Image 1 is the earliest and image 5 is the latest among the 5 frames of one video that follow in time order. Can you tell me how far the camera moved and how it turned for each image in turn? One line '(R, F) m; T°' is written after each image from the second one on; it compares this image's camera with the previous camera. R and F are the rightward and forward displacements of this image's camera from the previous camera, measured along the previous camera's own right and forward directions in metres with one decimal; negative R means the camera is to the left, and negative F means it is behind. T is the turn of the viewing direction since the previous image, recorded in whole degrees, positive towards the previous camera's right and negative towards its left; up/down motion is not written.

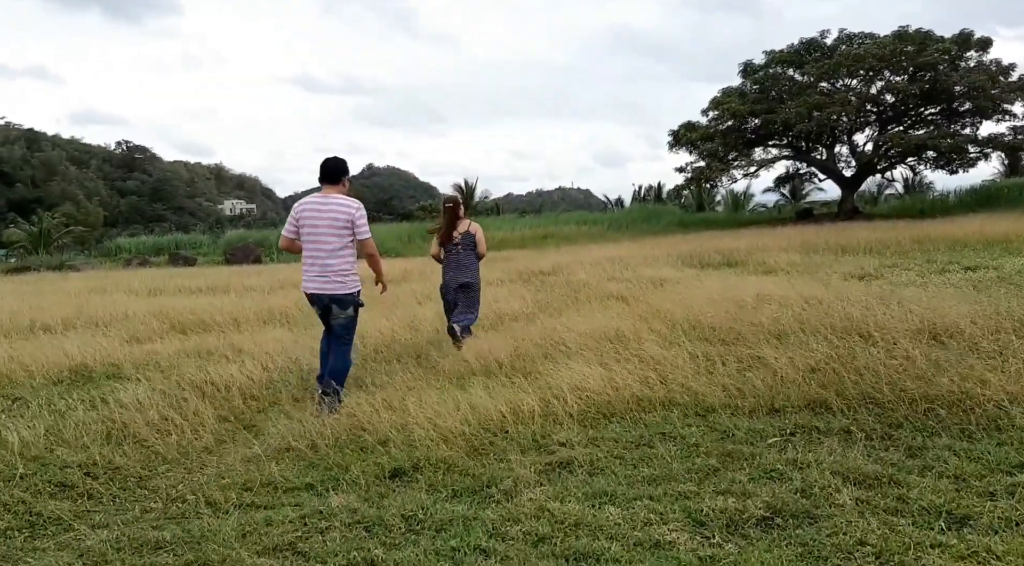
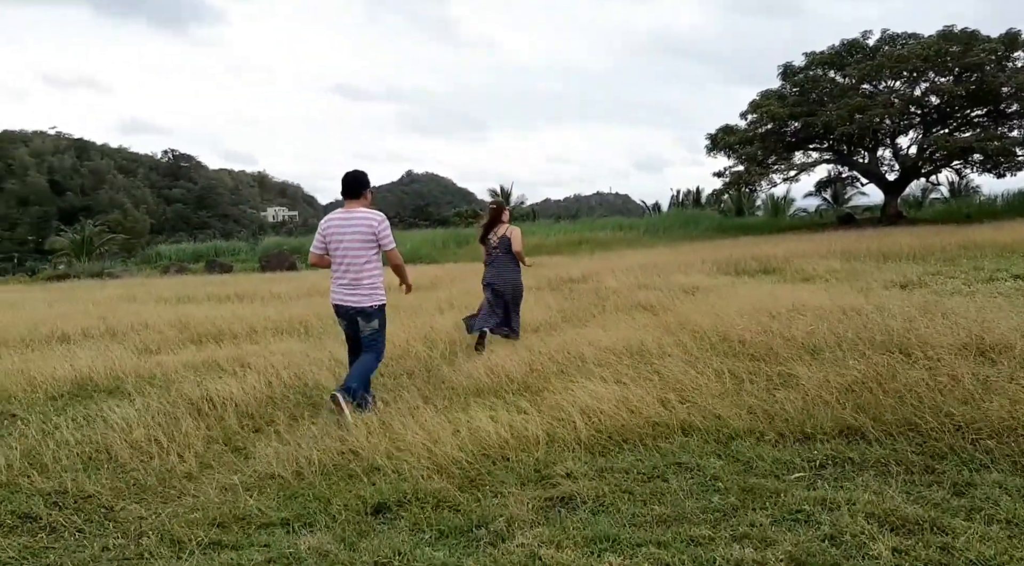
(+0.2, +0.3) m; -3°
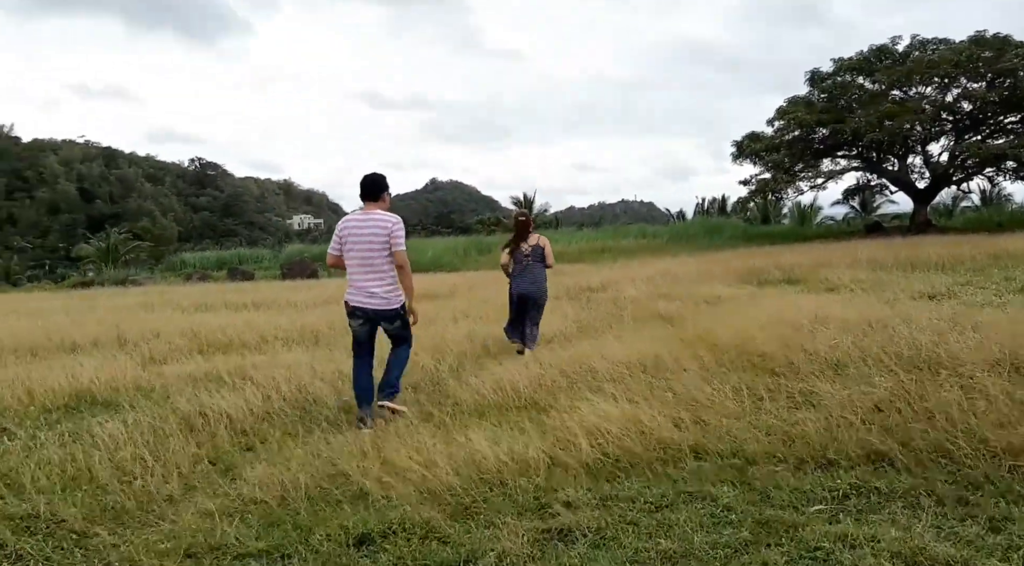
(+0.1, +0.2) m; -2°
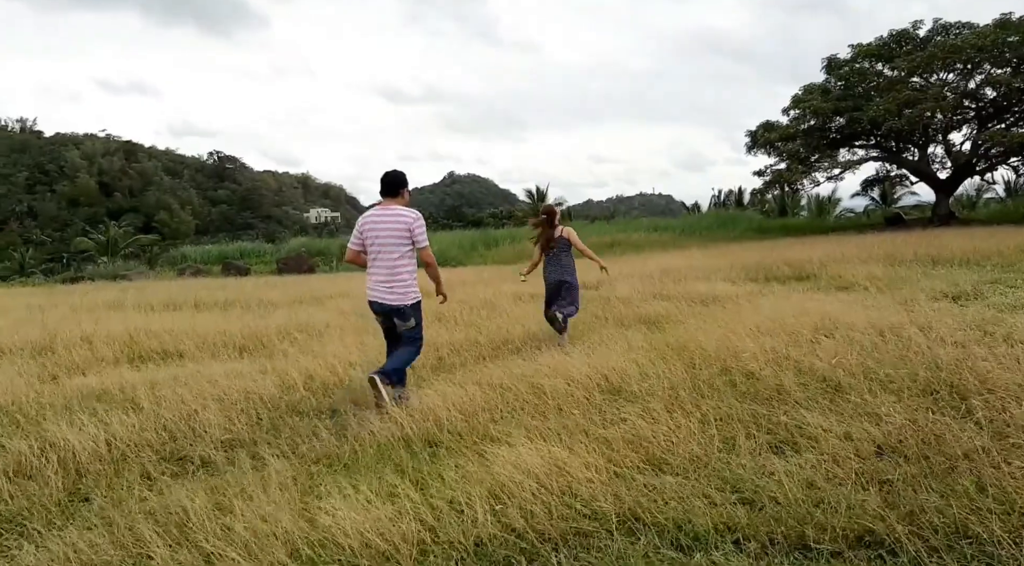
(+0.6, +1.0) m; -1°
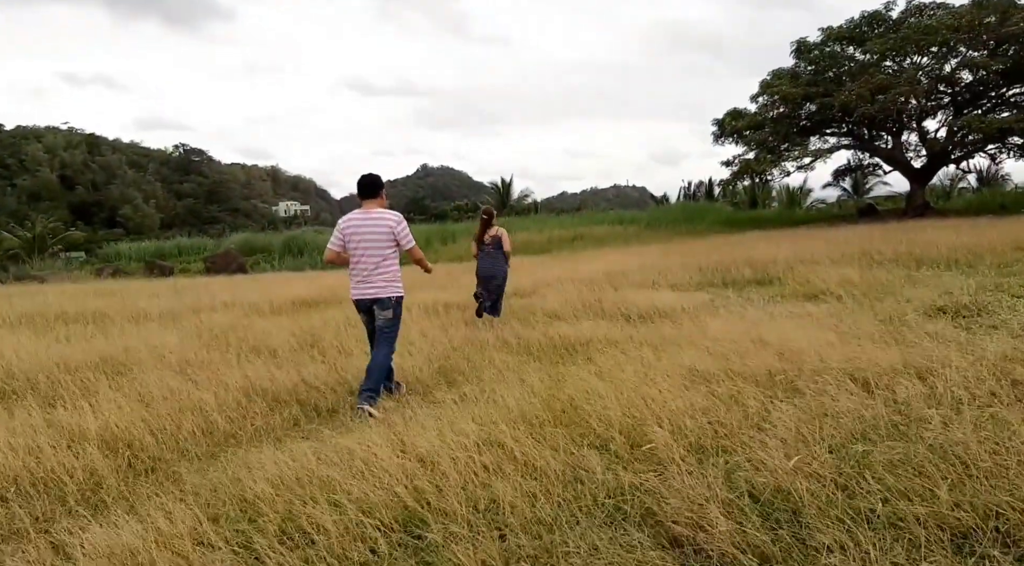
(+1.0, +2.1) m; +2°
